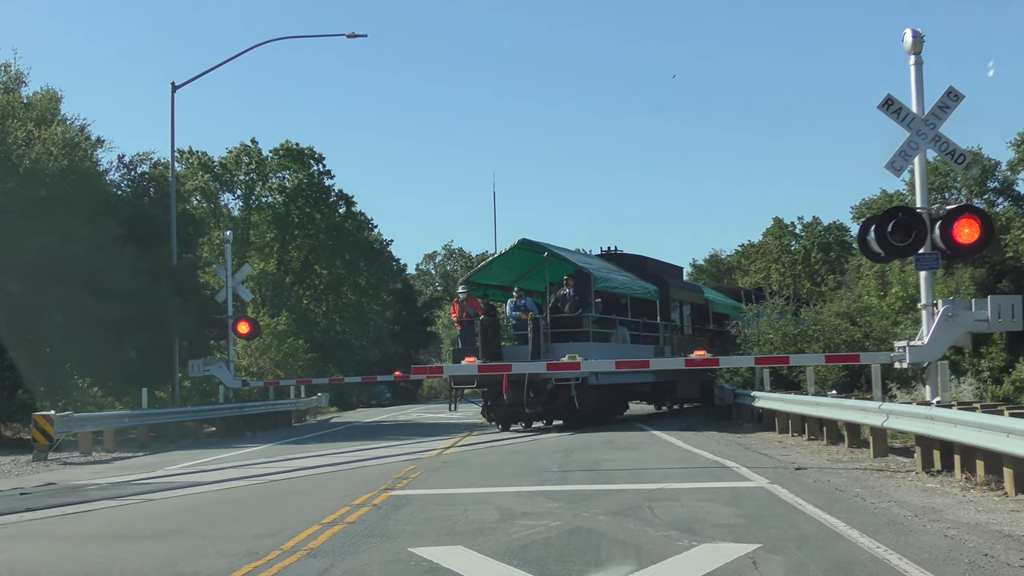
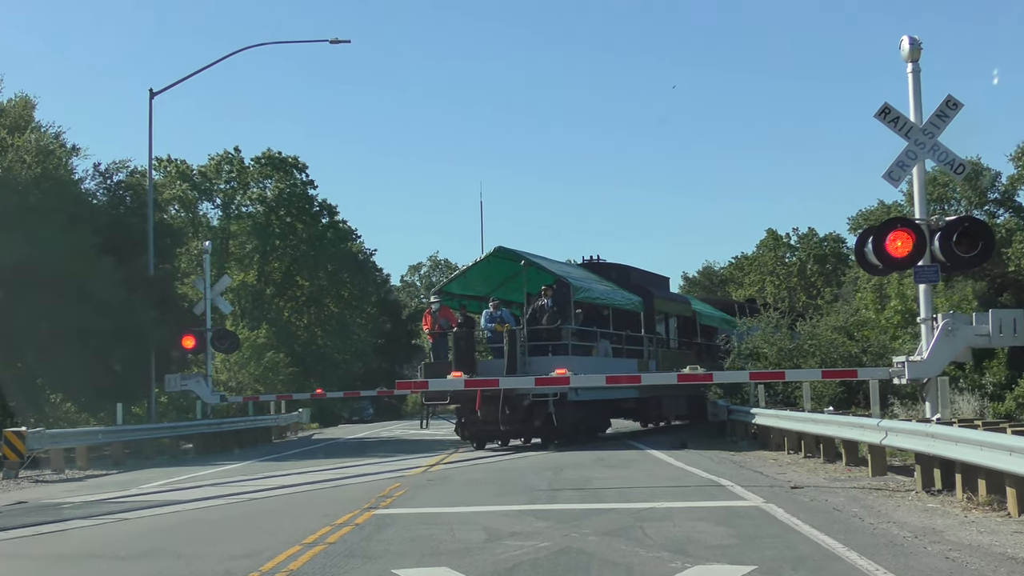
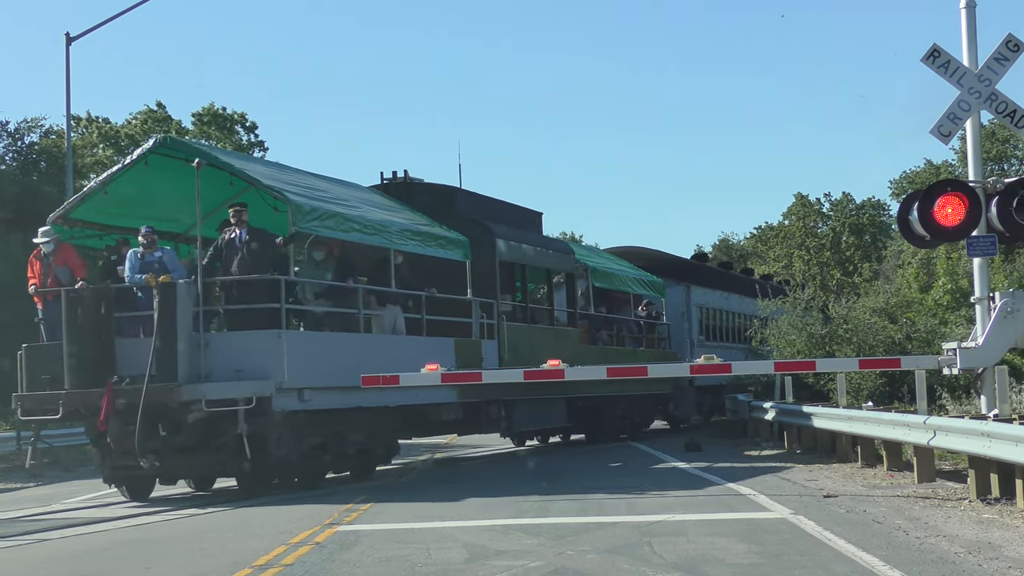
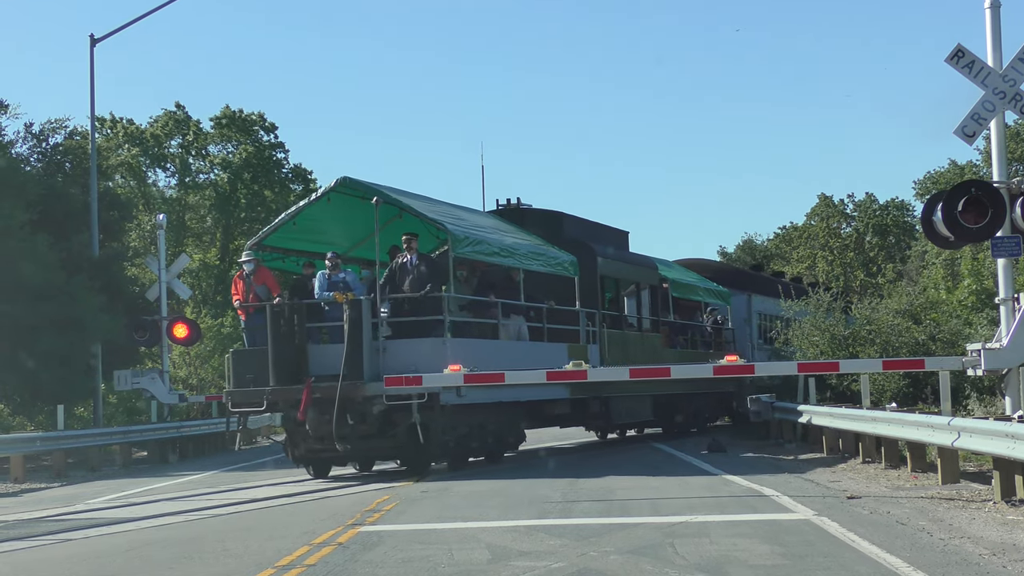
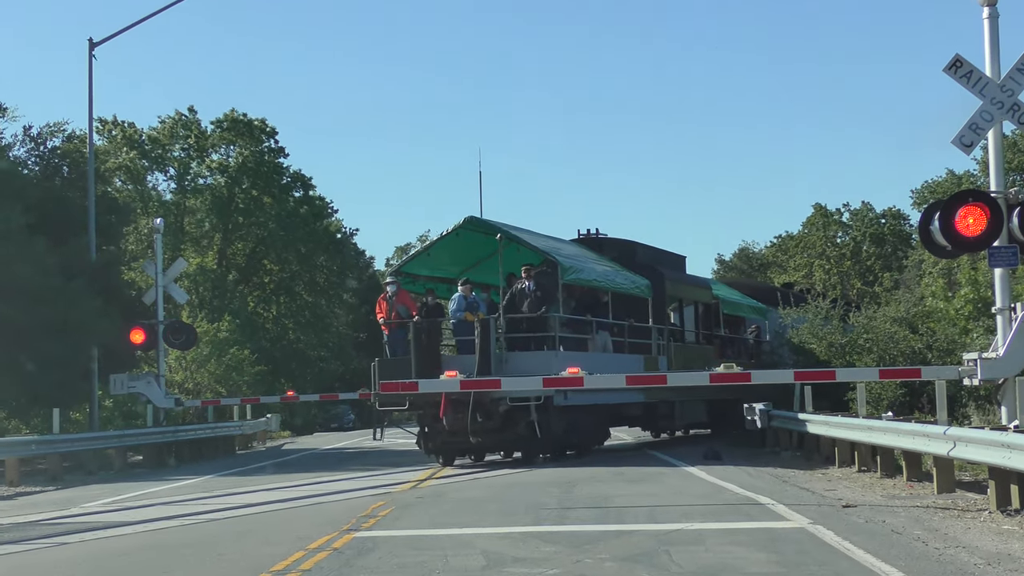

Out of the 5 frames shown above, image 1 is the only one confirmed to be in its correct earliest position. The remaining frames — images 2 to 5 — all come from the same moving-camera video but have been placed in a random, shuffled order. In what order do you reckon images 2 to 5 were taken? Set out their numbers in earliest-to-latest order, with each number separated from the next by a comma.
2, 5, 4, 3
